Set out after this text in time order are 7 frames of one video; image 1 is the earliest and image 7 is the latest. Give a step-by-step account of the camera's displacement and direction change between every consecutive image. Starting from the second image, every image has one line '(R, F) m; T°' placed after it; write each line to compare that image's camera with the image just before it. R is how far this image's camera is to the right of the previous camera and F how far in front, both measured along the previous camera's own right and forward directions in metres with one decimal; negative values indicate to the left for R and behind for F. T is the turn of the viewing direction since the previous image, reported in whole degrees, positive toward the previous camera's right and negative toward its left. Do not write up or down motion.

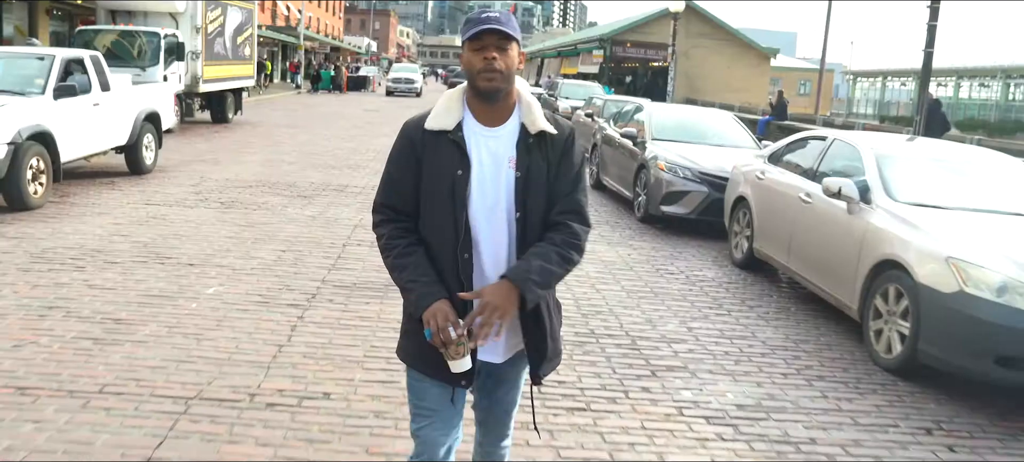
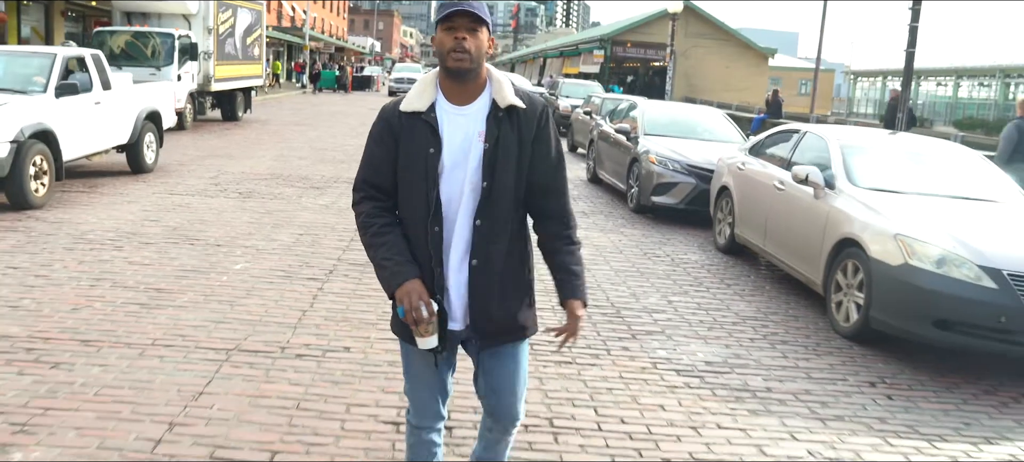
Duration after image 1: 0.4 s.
(0.0, -0.7) m; 0°
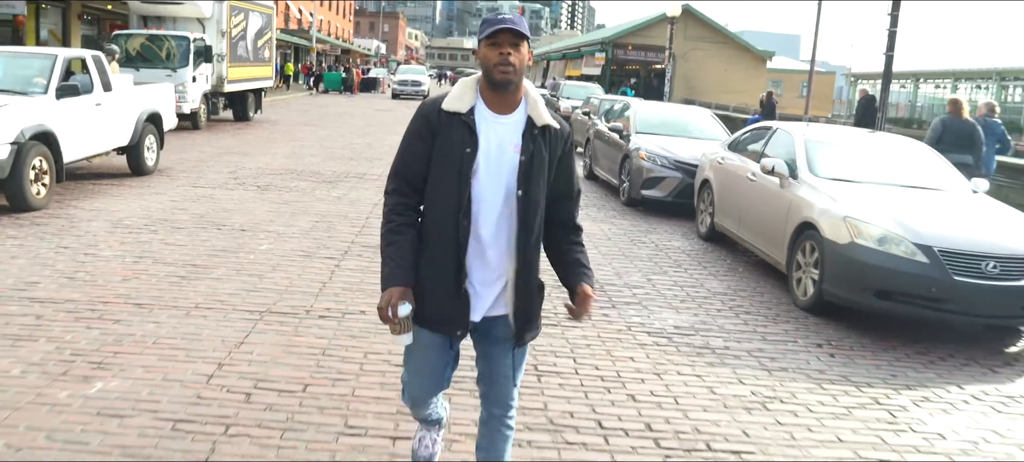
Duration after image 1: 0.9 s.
(+0.1, -0.8) m; 0°
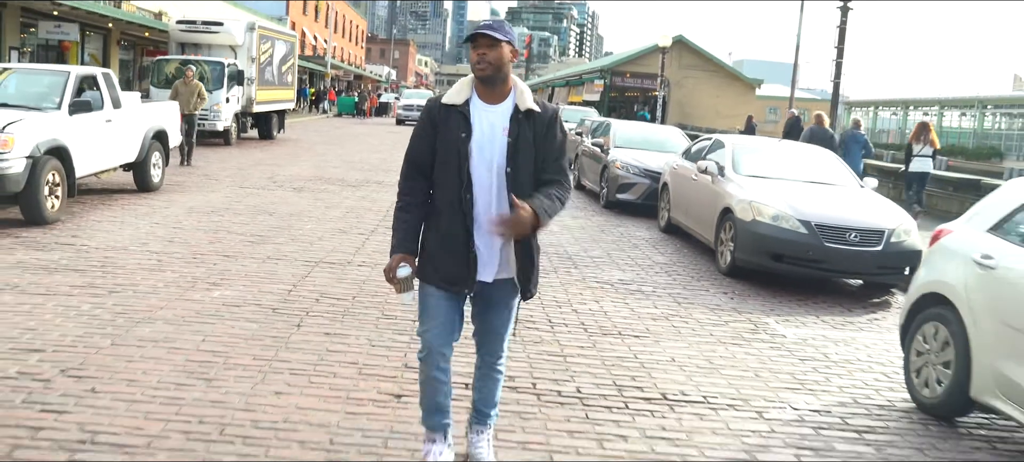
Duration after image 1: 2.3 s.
(+0.2, -2.3) m; 0°
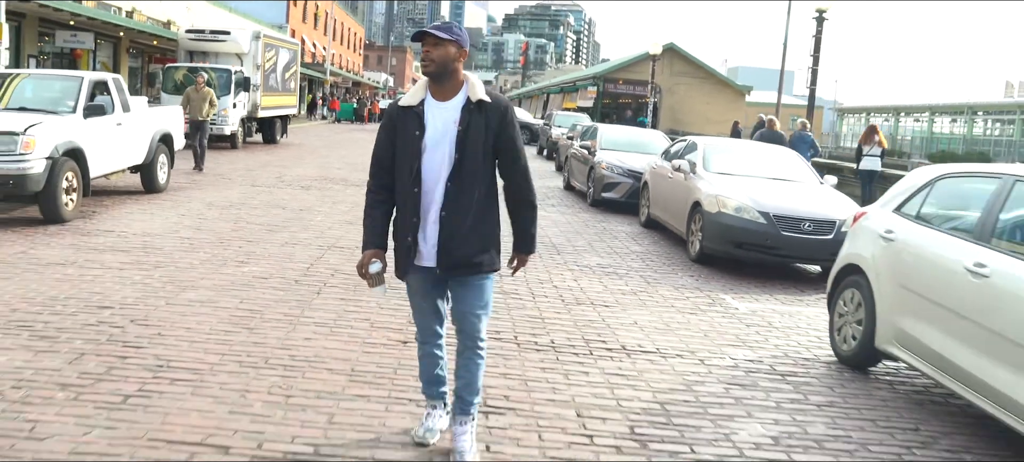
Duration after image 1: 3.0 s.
(+0.1, -1.1) m; 0°
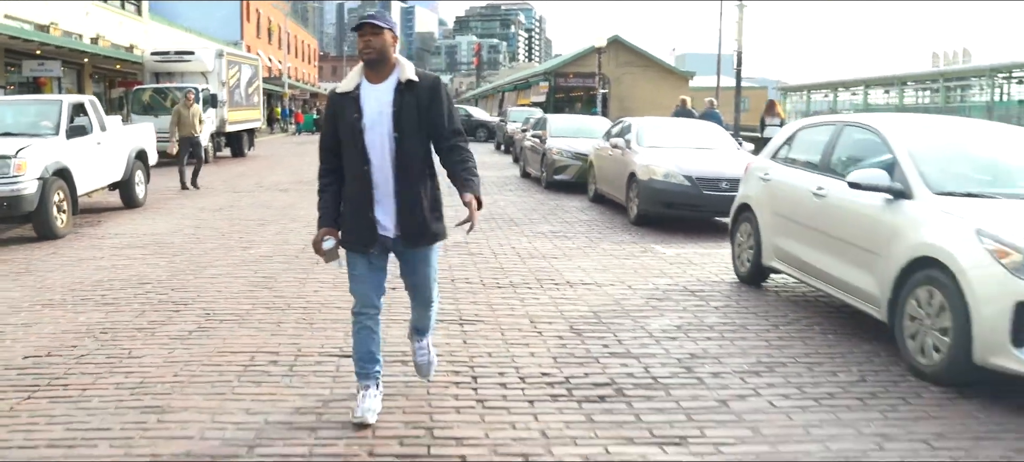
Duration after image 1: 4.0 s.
(0.0, -1.5) m; +2°
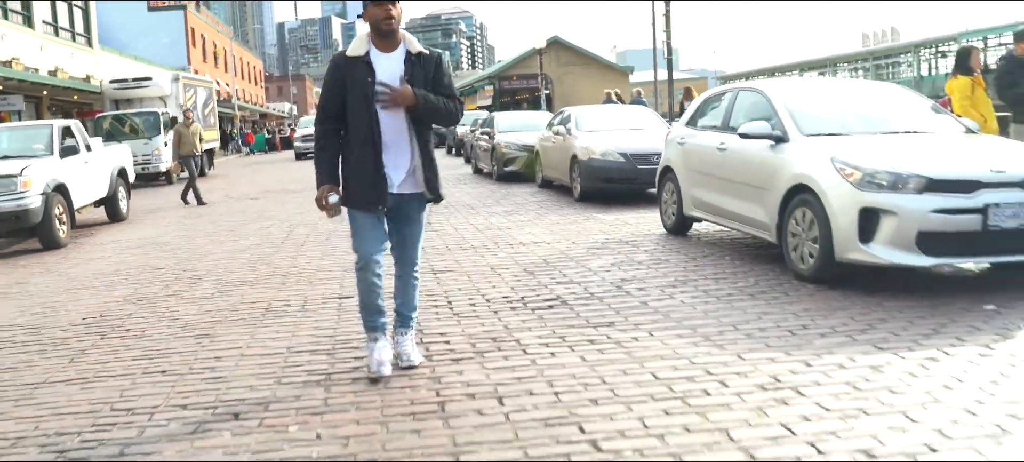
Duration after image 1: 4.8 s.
(0.0, -1.3) m; +3°
